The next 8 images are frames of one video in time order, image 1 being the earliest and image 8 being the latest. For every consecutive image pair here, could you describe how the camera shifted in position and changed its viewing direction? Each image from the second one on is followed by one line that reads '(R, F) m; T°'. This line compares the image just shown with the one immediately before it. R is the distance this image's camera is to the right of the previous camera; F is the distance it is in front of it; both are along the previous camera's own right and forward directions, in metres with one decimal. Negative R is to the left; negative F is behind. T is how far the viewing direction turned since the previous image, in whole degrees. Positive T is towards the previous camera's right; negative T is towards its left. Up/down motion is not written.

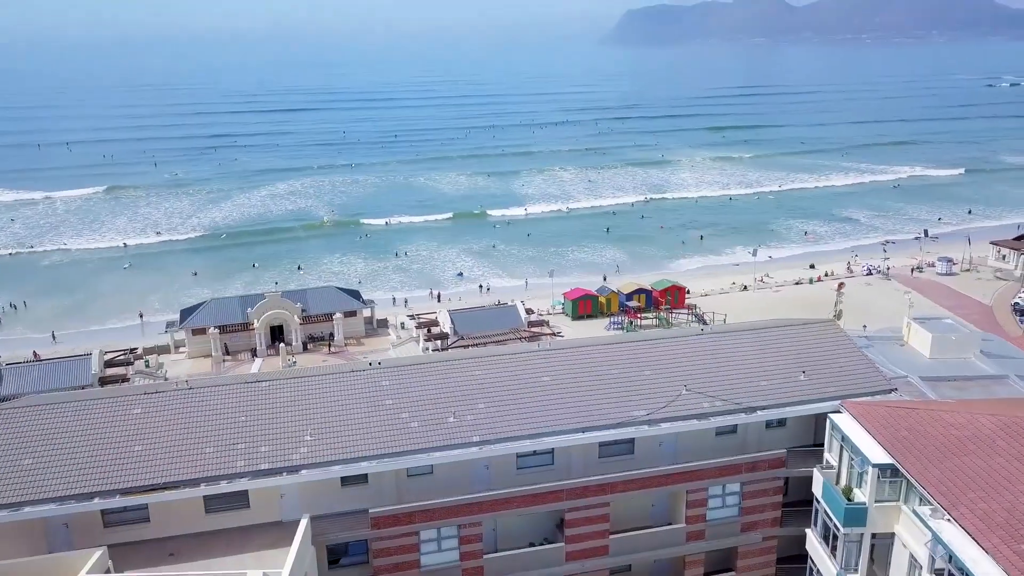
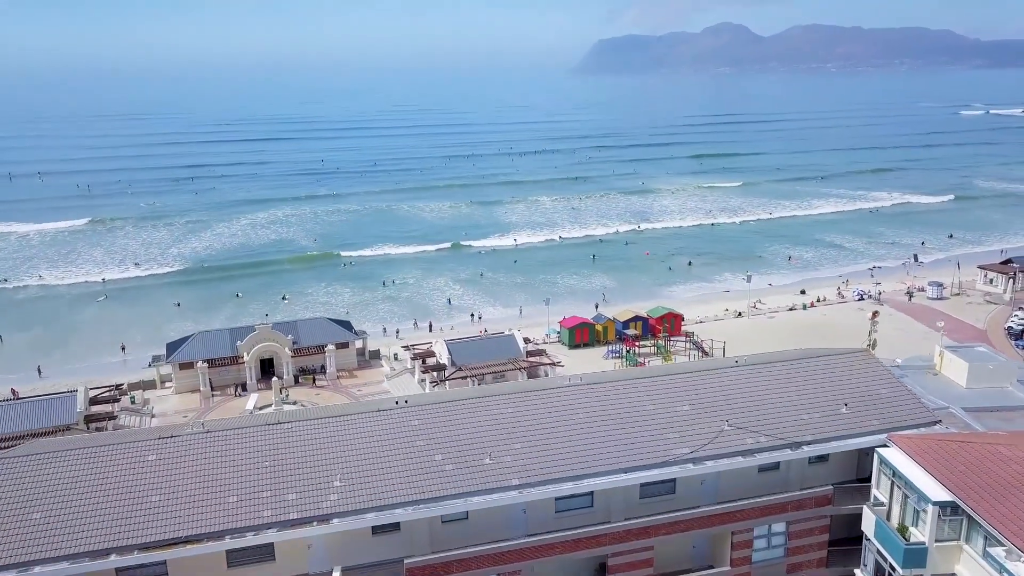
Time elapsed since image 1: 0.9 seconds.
(-0.8, +0.4) m; +2°
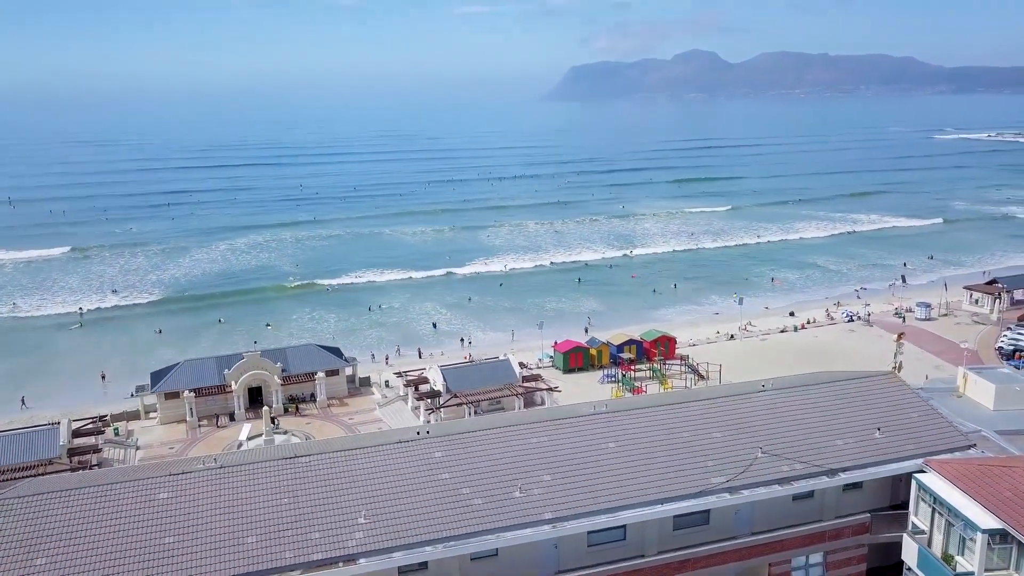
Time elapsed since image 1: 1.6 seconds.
(-0.6, +0.4) m; +2°
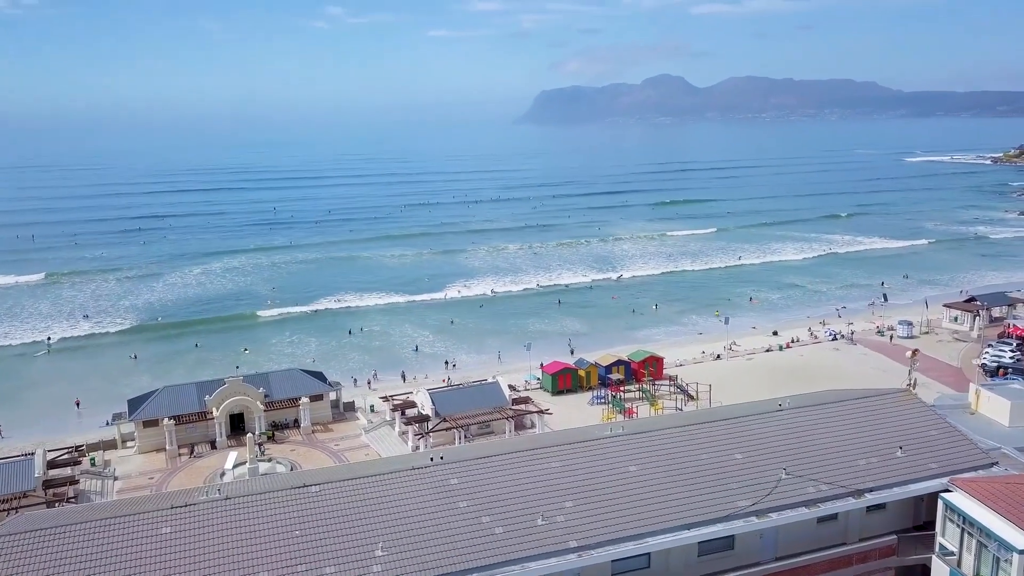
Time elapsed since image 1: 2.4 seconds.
(-0.5, +0.3) m; +2°
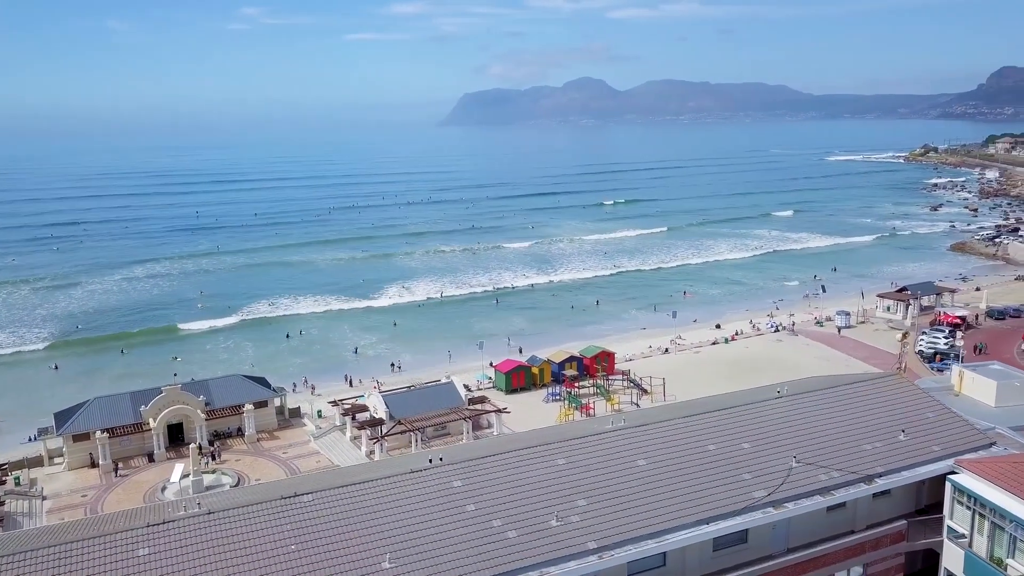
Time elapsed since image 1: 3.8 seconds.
(-0.9, +0.6) m; +5°
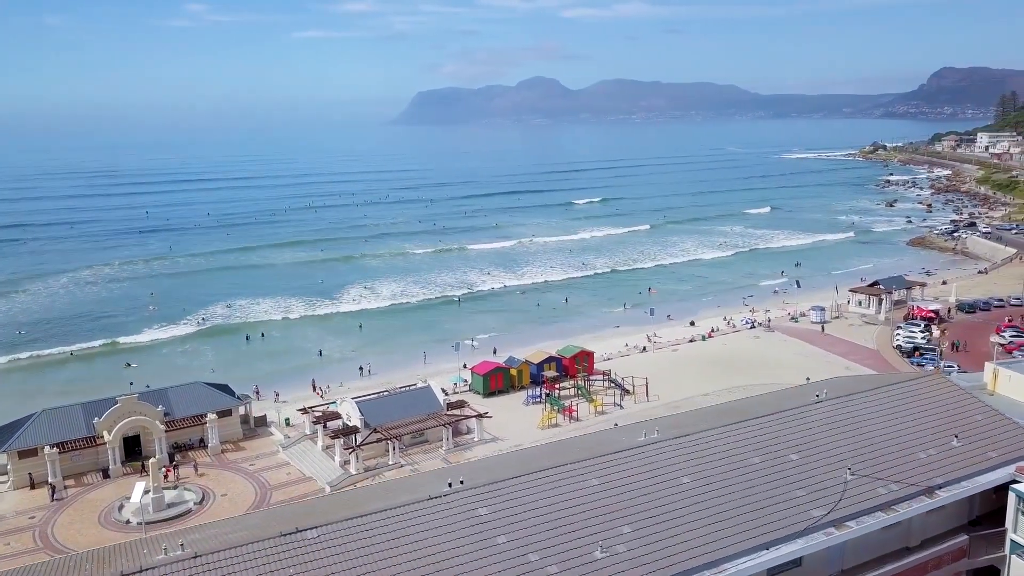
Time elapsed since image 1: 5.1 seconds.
(-0.7, +1.1) m; +3°
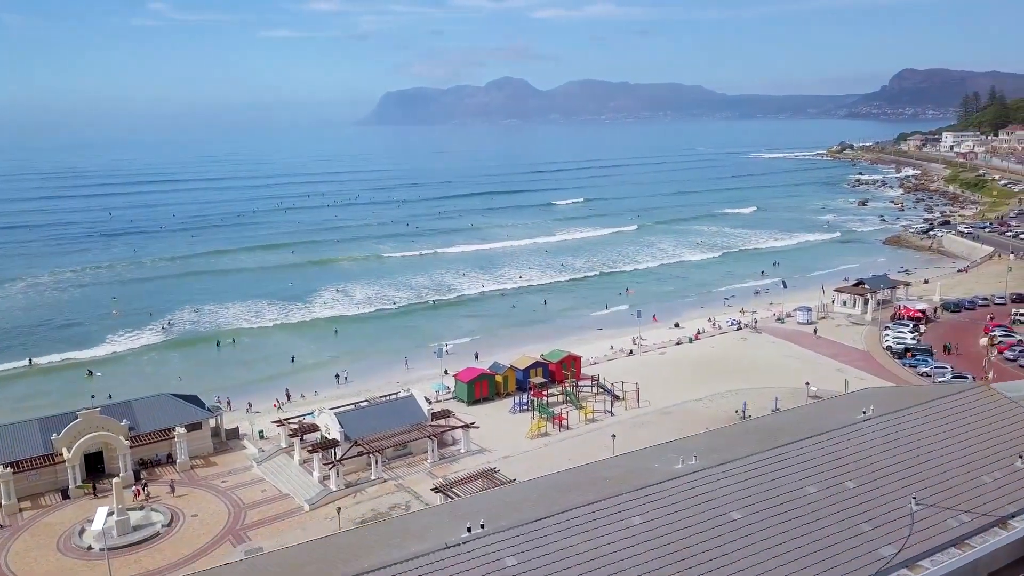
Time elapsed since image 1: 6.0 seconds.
(-0.5, +1.1) m; +2°
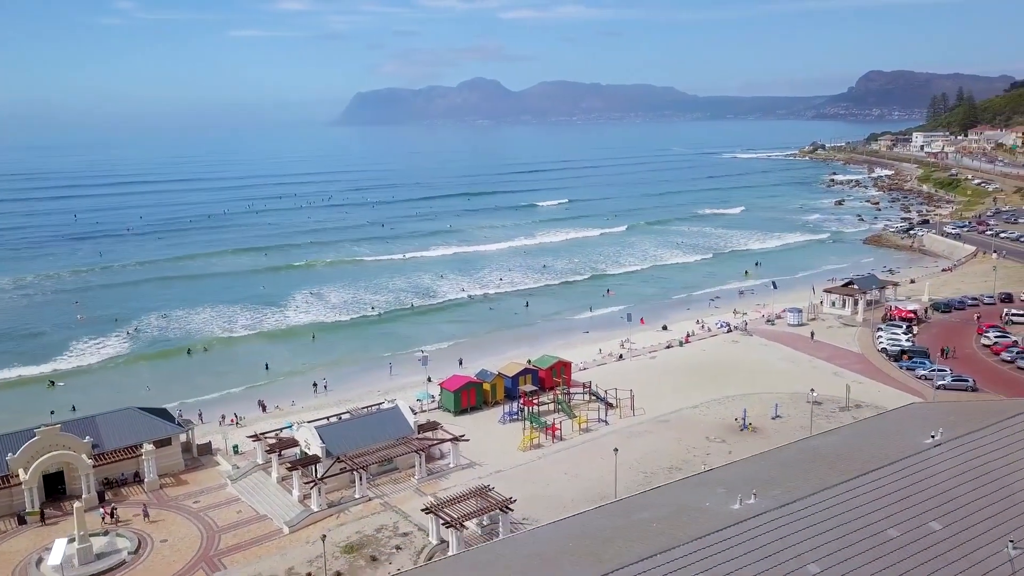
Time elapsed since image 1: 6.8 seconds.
(-0.5, +1.2) m; +2°
